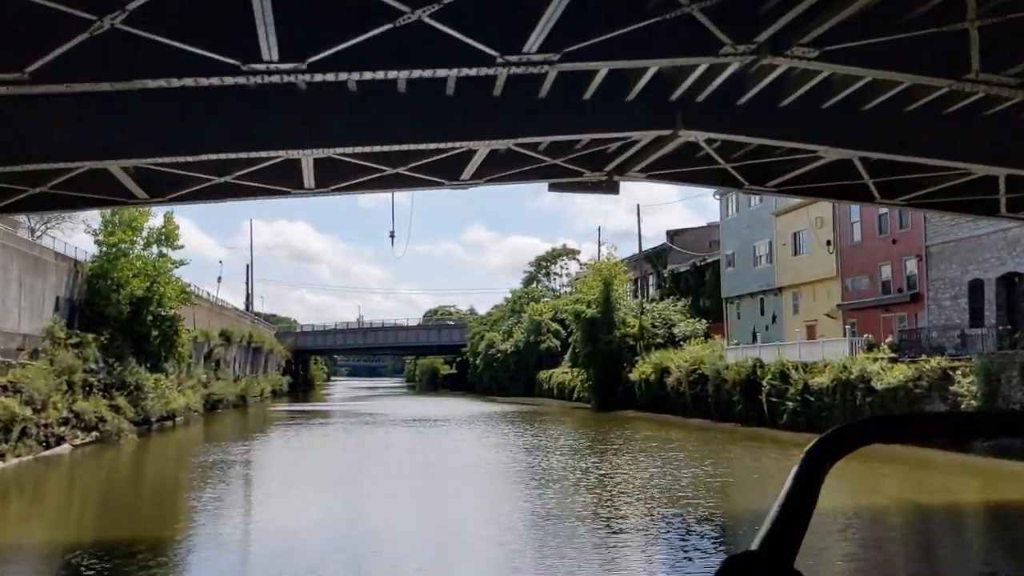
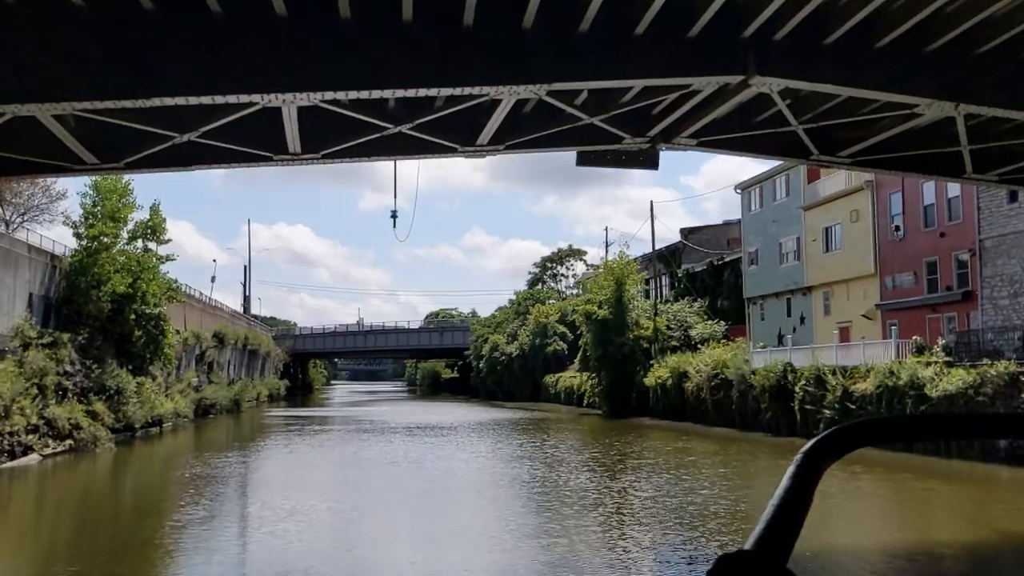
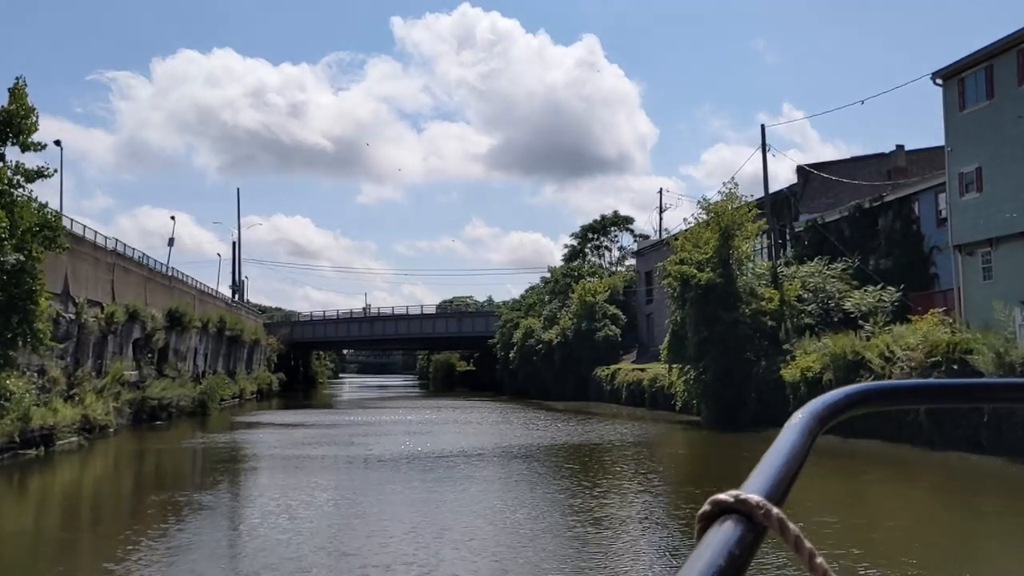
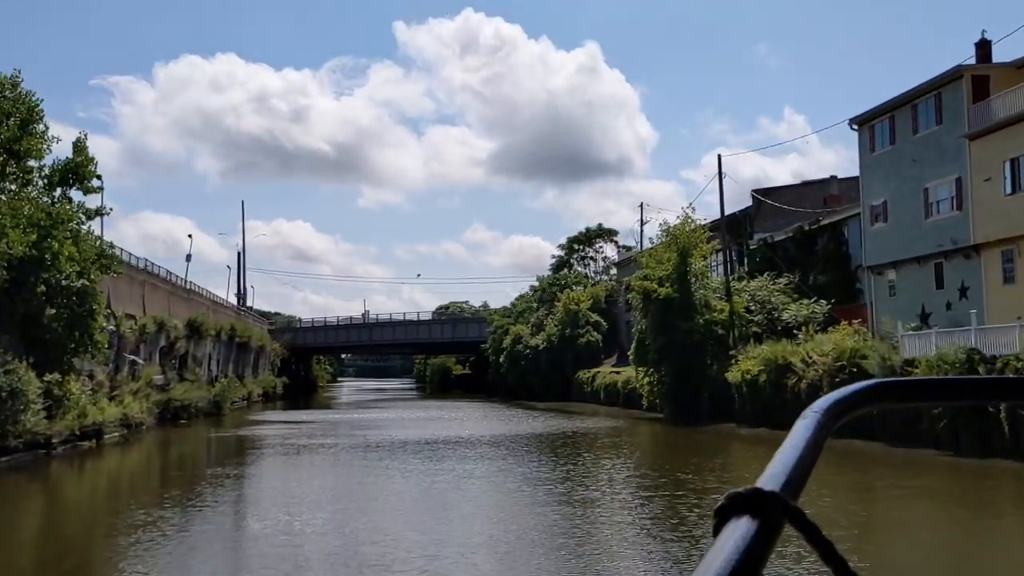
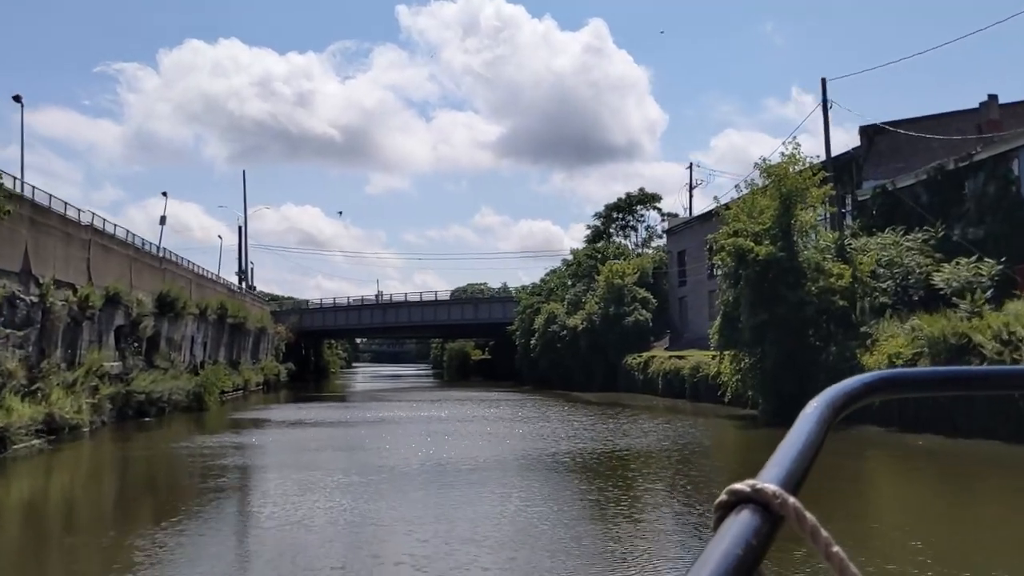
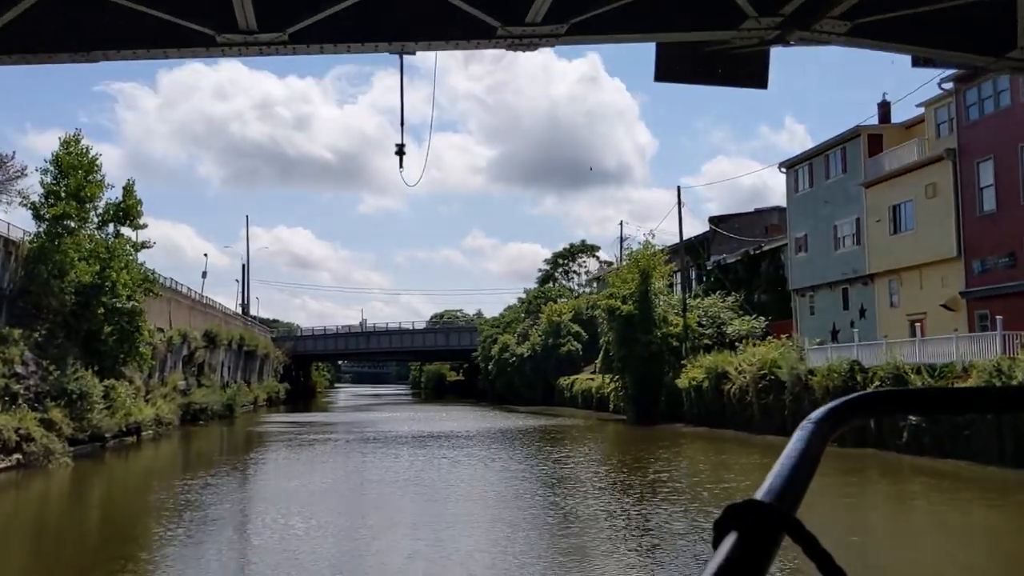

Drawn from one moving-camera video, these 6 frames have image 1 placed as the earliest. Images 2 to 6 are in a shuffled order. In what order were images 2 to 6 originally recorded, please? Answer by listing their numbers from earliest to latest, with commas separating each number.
2, 6, 4, 3, 5
